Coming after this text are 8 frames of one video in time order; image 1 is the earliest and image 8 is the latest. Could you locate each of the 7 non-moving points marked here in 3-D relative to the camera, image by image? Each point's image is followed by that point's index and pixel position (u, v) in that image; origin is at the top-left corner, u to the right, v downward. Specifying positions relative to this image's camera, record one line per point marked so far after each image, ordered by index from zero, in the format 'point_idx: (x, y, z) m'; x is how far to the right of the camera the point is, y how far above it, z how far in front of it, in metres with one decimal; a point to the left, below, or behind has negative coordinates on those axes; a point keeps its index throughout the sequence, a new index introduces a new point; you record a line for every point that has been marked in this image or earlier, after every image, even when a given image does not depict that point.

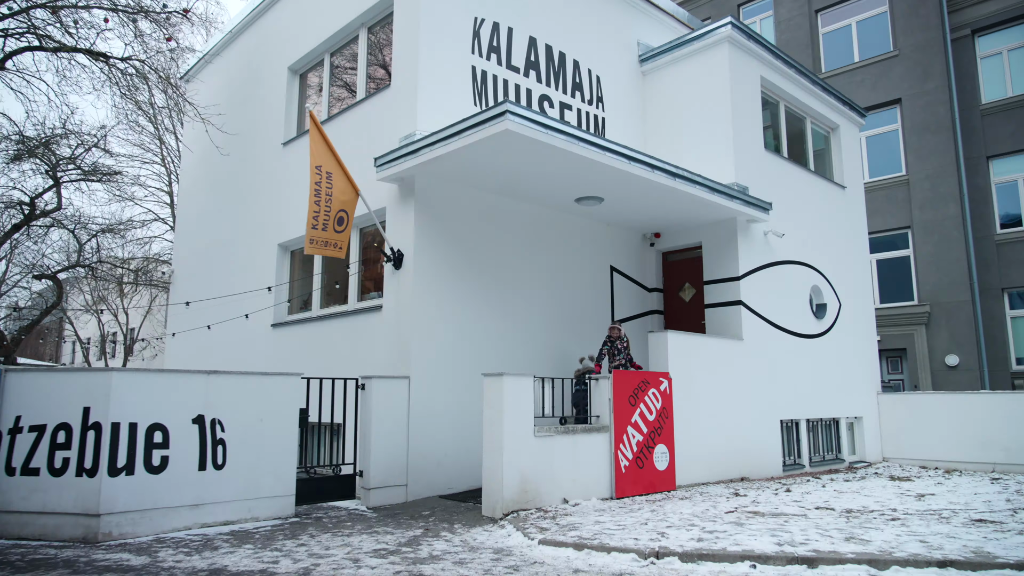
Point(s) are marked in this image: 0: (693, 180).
0: (+2.5, +1.5, +9.7) m
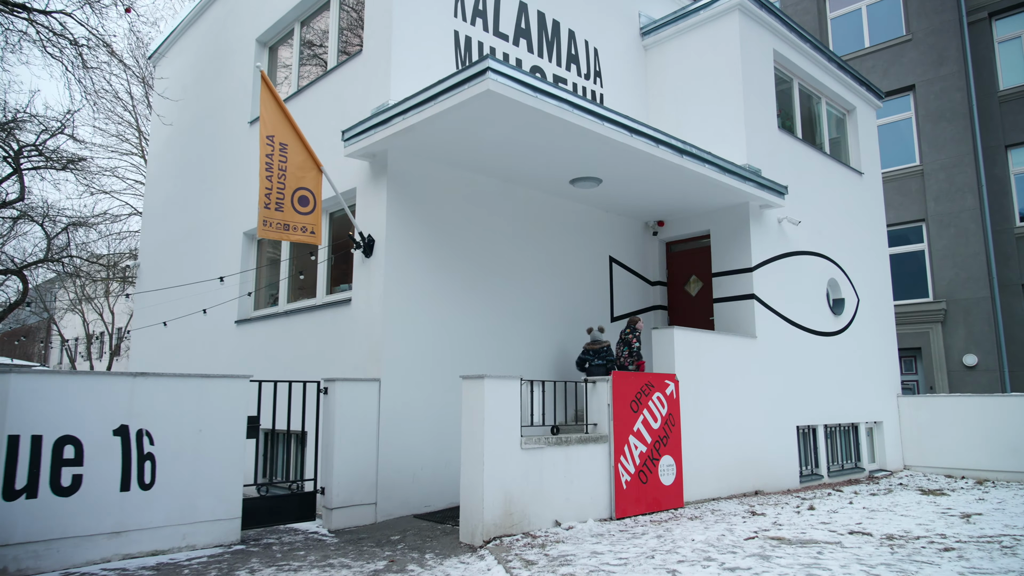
0: (+2.3, +1.6, +8.7) m
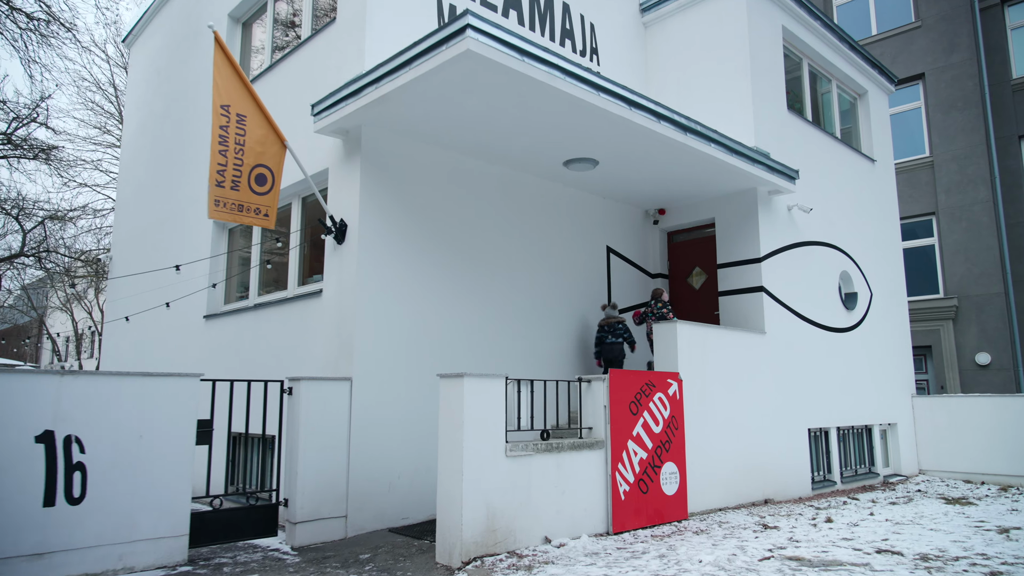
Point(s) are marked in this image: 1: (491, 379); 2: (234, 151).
0: (+2.2, +1.7, +7.9) m
1: (-0.2, -0.8, +5.8) m
2: (-2.5, +1.2, +6.2) m
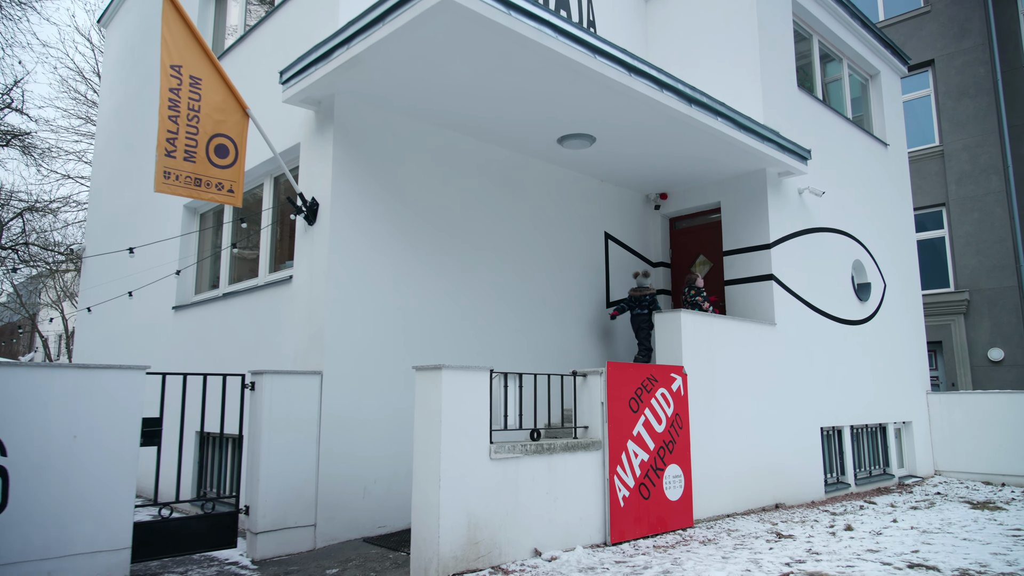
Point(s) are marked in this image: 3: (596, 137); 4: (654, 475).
0: (+2.1, +1.9, +7.3) m
1: (-0.3, -0.6, +5.1) m
2: (-2.6, +1.4, +5.6) m
3: (+0.9, +1.6, +7.7) m
4: (+1.3, -1.7, +6.3) m
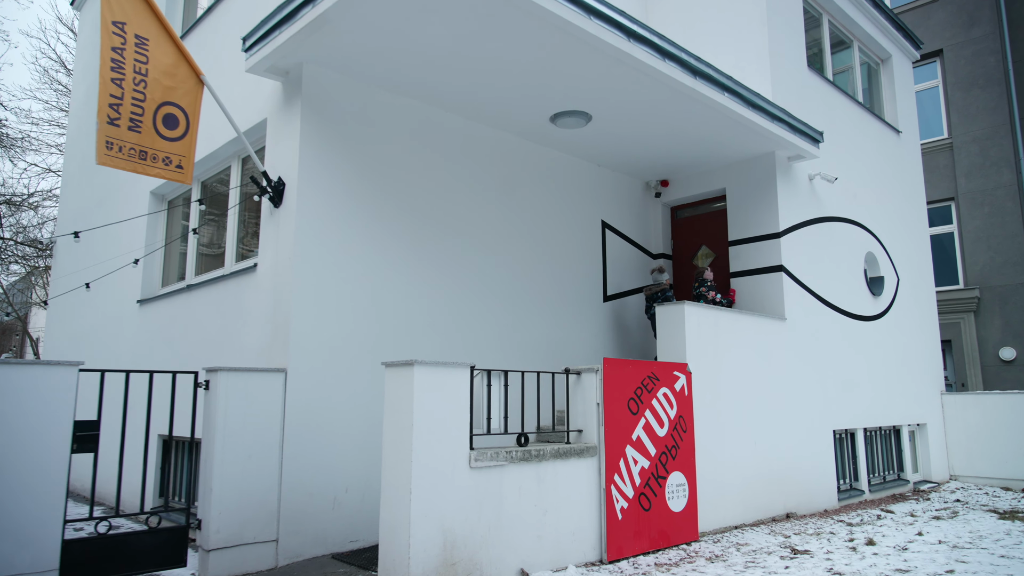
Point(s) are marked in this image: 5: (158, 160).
0: (+2.0, +1.9, +6.7) m
1: (-0.4, -0.5, +4.5) m
2: (-2.7, +1.4, +5.0) m
3: (+0.8, +1.7, +7.0) m
4: (+1.2, -1.6, +5.7) m
5: (-2.6, +0.9, +5.1) m
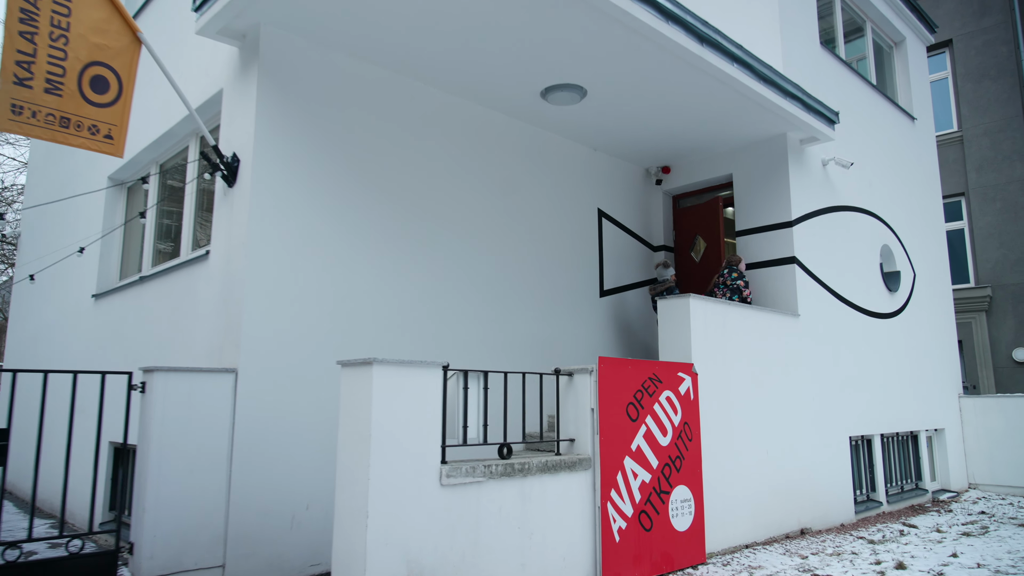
0: (+1.9, +2.0, +6.0) m
1: (-0.5, -0.4, +3.8) m
2: (-2.8, +1.5, +4.3) m
3: (+0.7, +1.8, +6.4) m
4: (+1.0, -1.5, +5.0) m
5: (-2.7, +1.0, +4.4) m
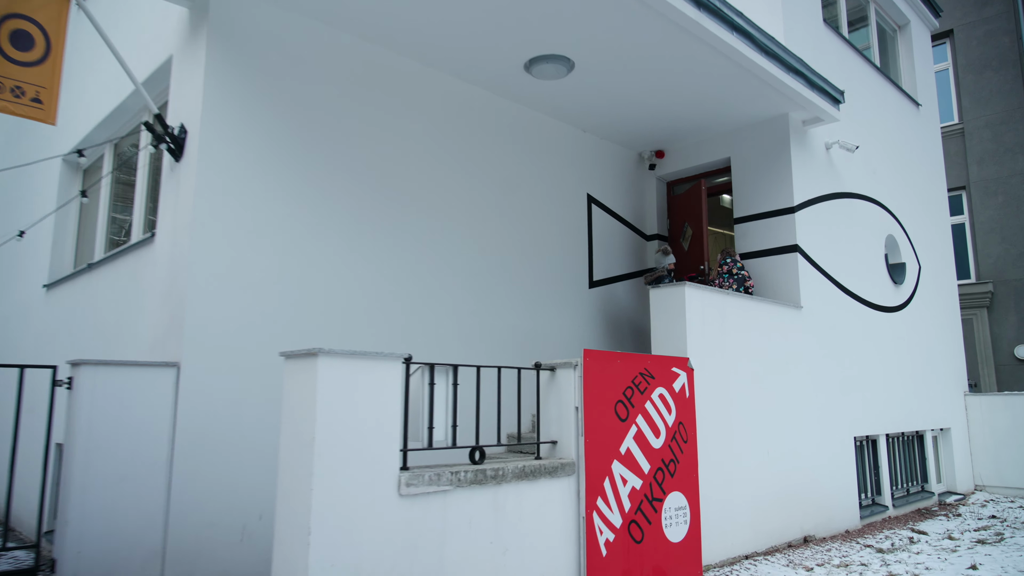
0: (+1.7, +2.1, +5.5) m
1: (-0.7, -0.3, +3.3) m
2: (-2.9, +1.6, +3.8) m
3: (+0.5, +1.9, +5.9) m
4: (+0.9, -1.4, +4.6) m
5: (-2.8, +1.1, +3.9) m
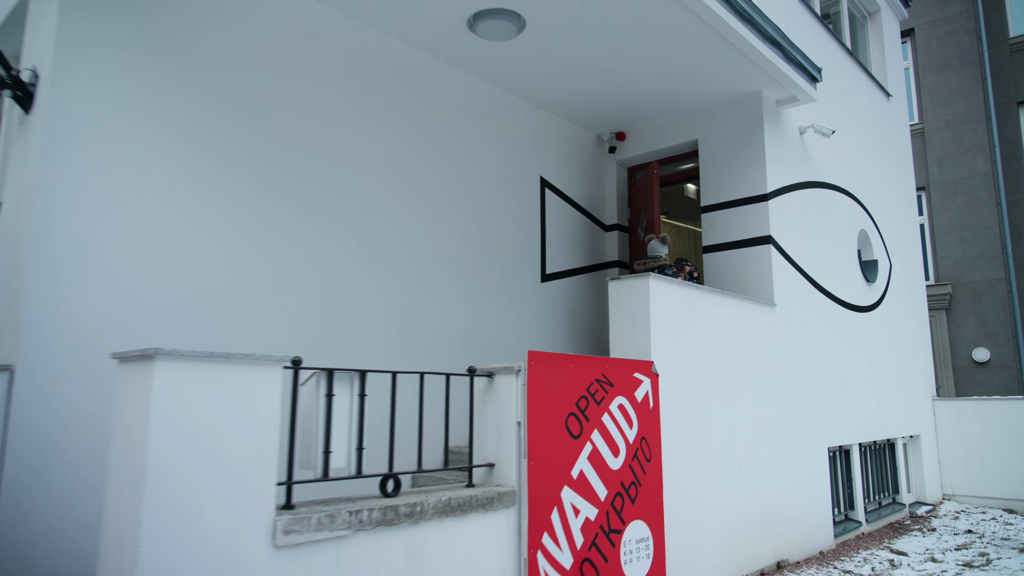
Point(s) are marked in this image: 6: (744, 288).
0: (+1.3, +2.2, +4.8) m
1: (-0.9, -0.3, +2.5) m
2: (-3.2, +1.7, +2.8) m
3: (+0.1, +2.0, +5.1) m
4: (+0.5, -1.4, +3.8) m
5: (-3.1, +1.2, +2.9) m
6: (+2.1, 0.0, +6.3) m
